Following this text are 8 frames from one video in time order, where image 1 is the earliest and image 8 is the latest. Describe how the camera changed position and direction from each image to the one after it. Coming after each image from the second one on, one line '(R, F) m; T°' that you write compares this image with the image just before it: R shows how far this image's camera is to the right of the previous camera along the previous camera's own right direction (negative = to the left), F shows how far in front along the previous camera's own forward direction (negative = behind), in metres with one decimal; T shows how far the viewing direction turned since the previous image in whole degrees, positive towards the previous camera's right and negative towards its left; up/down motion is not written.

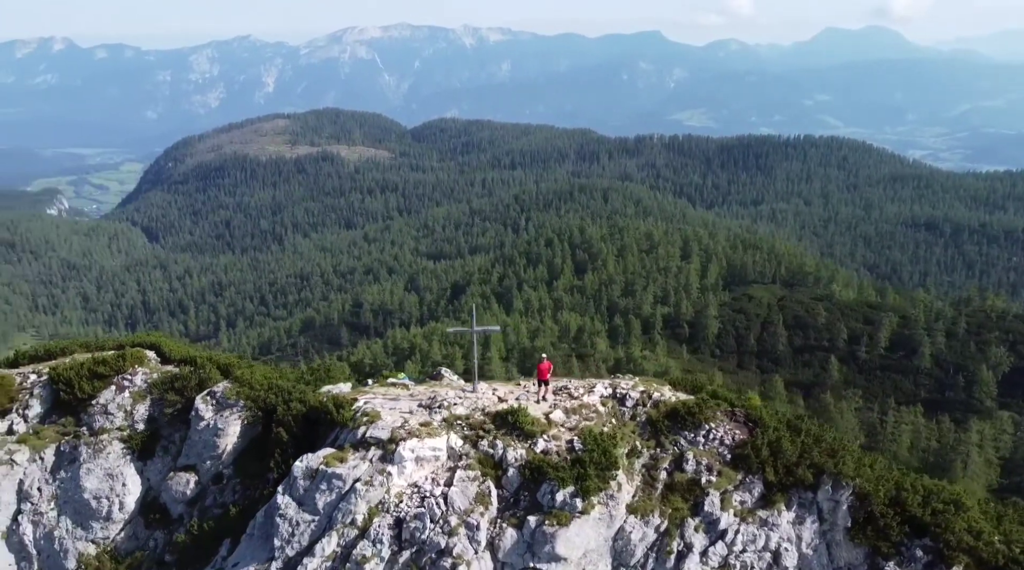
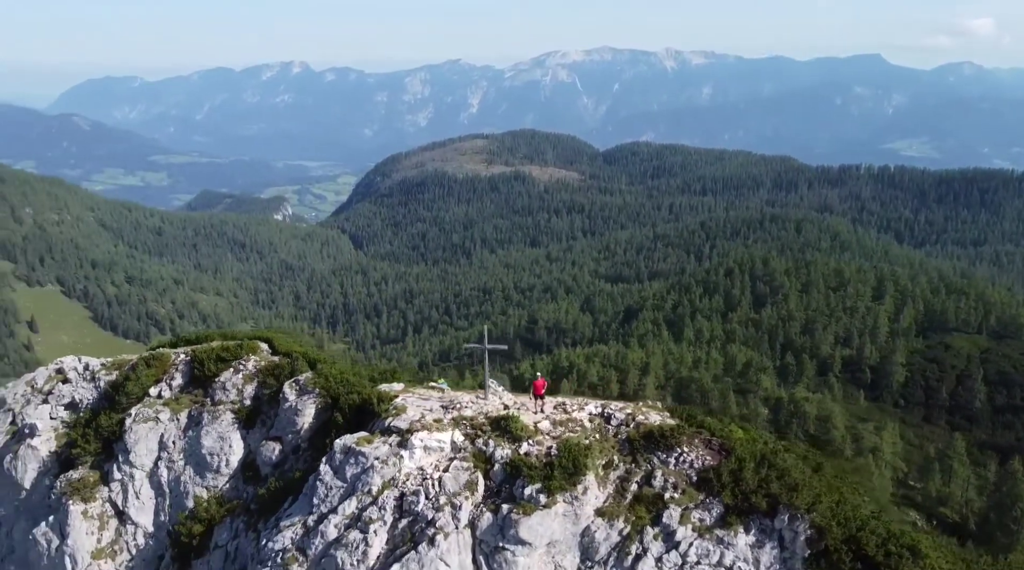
(+7.1, -4.7) m; -14°
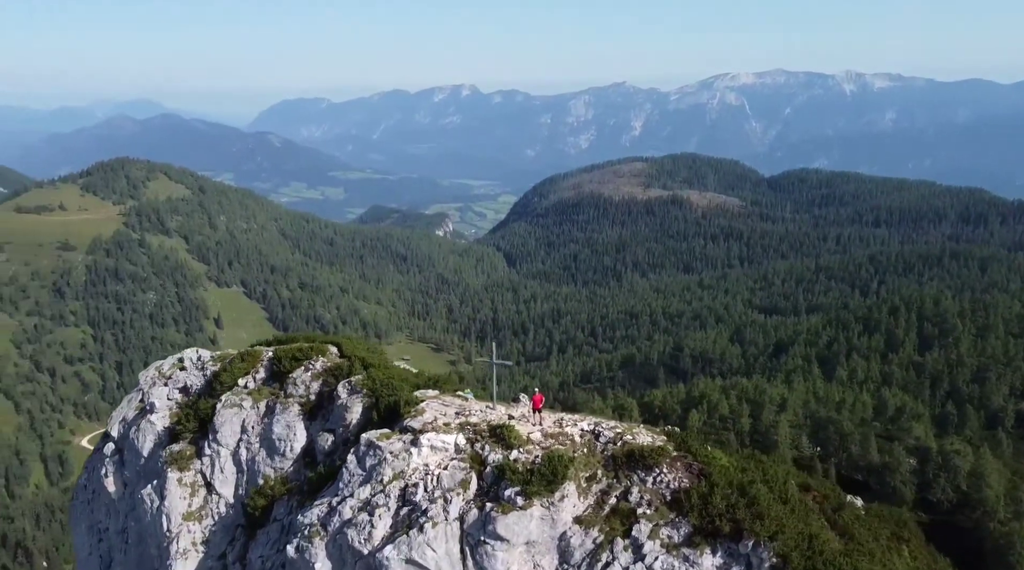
(+6.9, -3.0) m; -12°
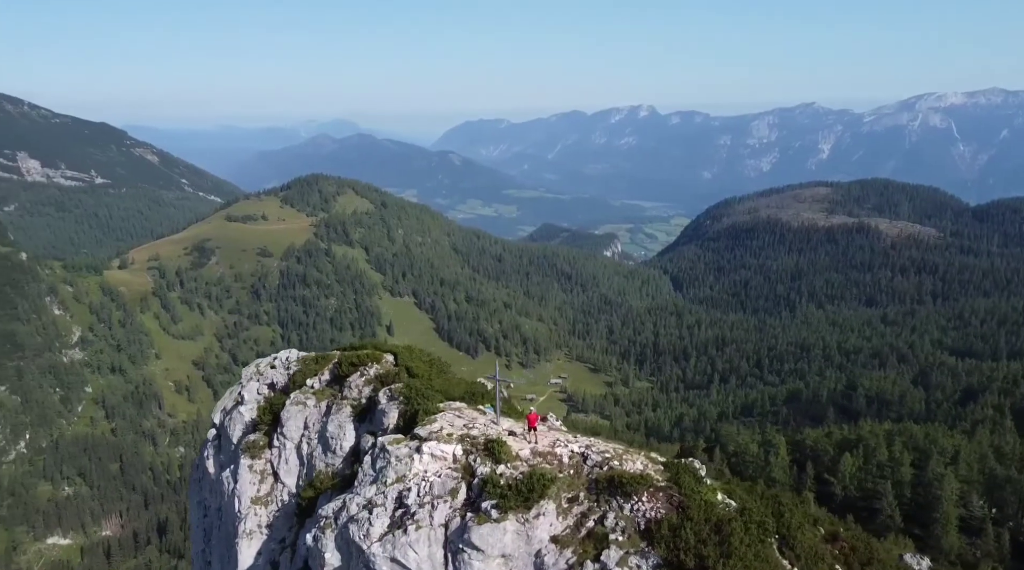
(+8.1, -0.4) m; -13°
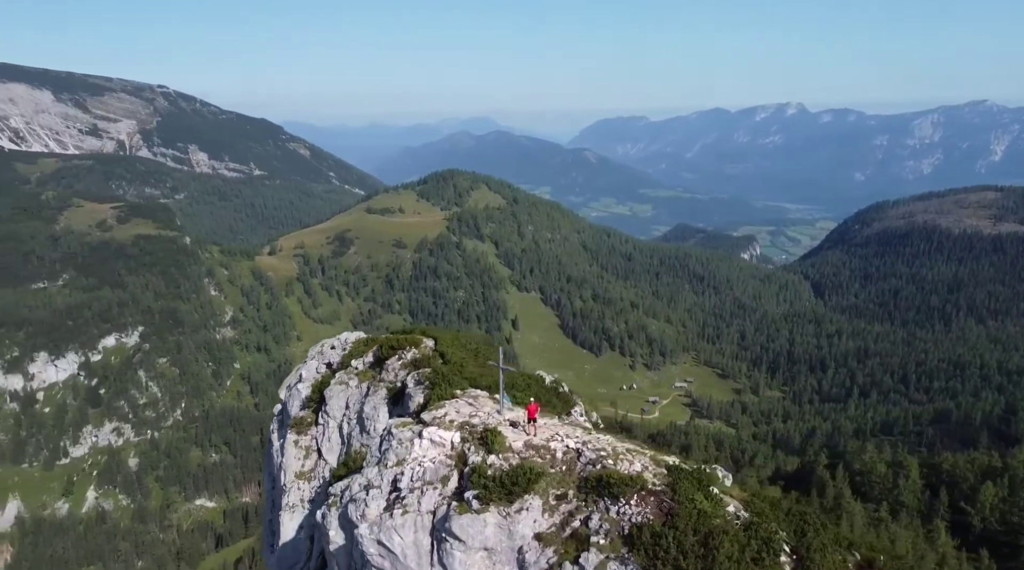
(+6.0, +2.0) m; -10°
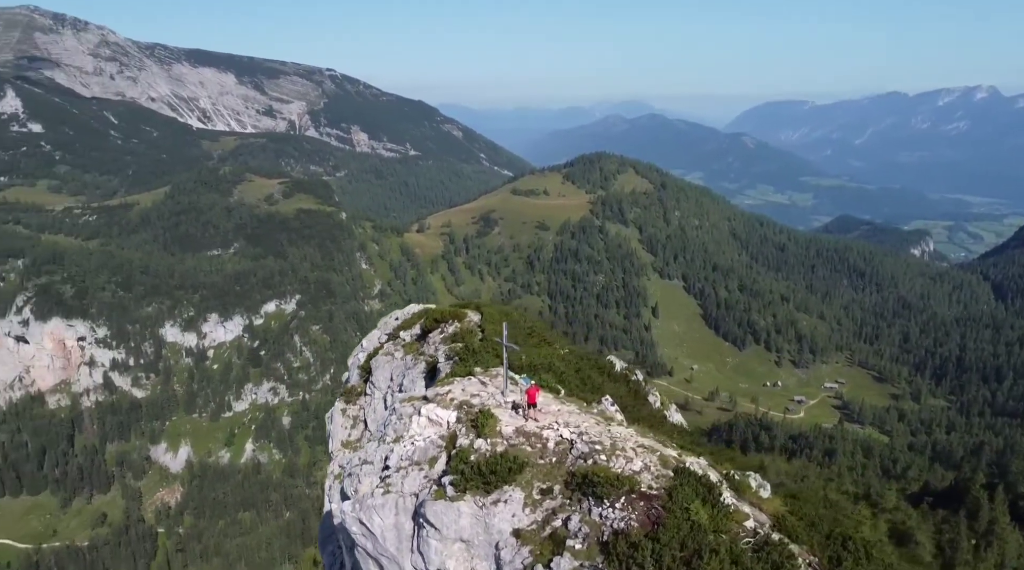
(+5.9, +4.0) m; -11°
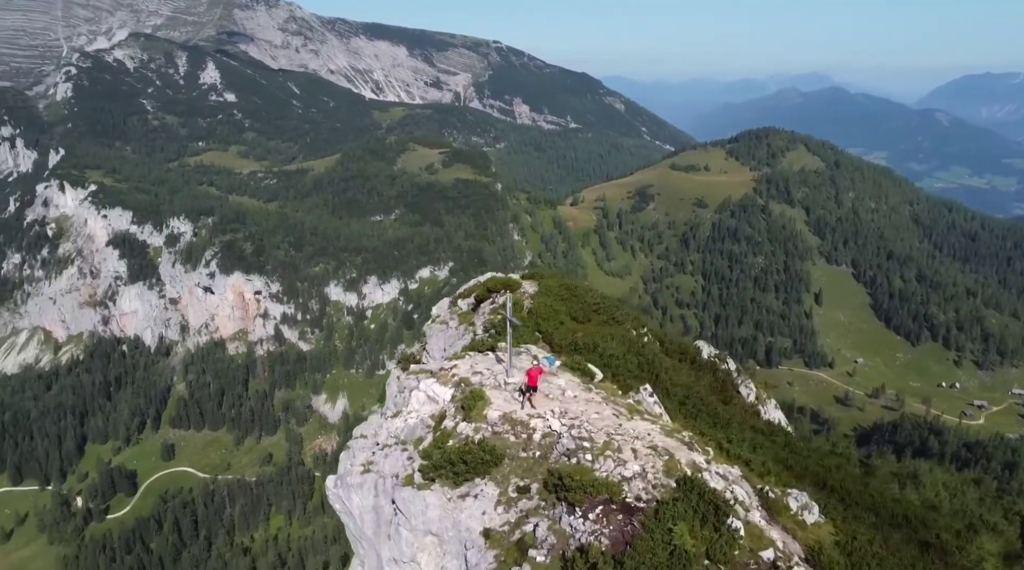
(+5.4, +4.6) m; -11°
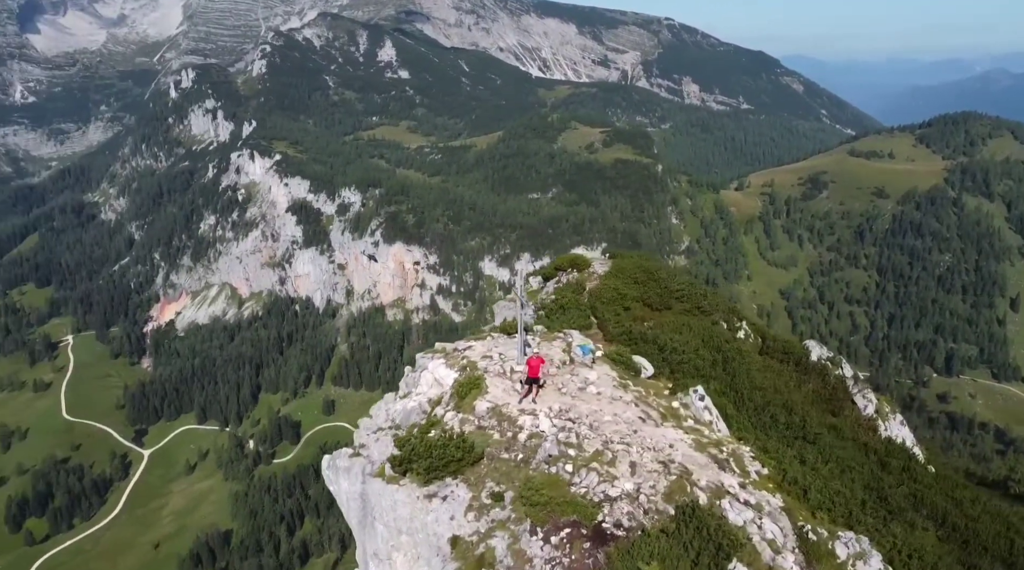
(+4.5, +4.3) m; -11°
